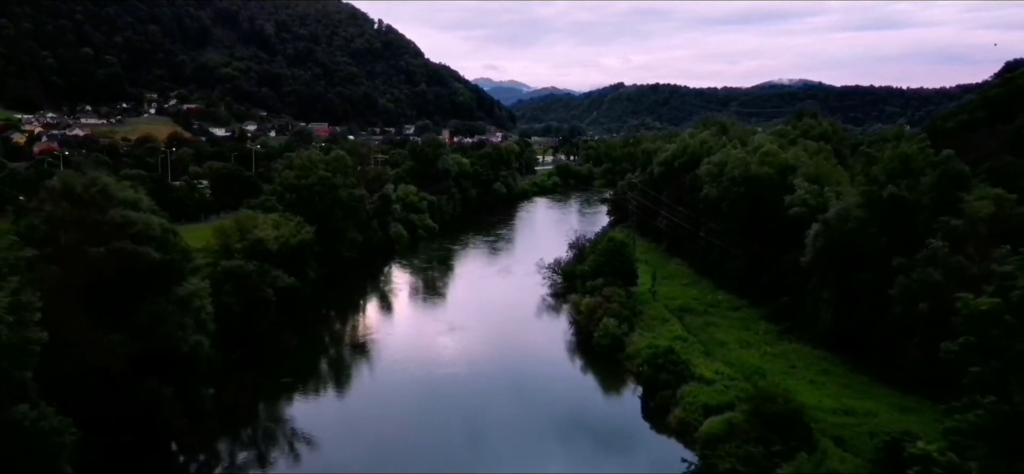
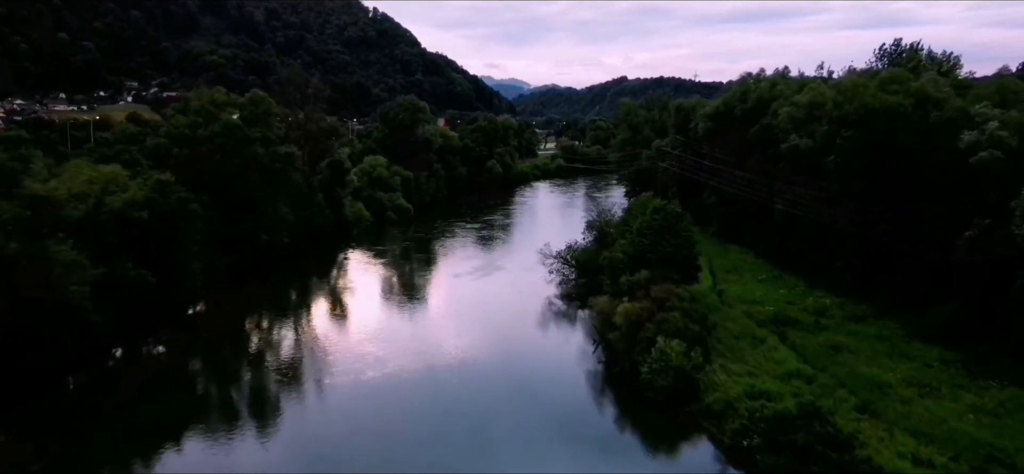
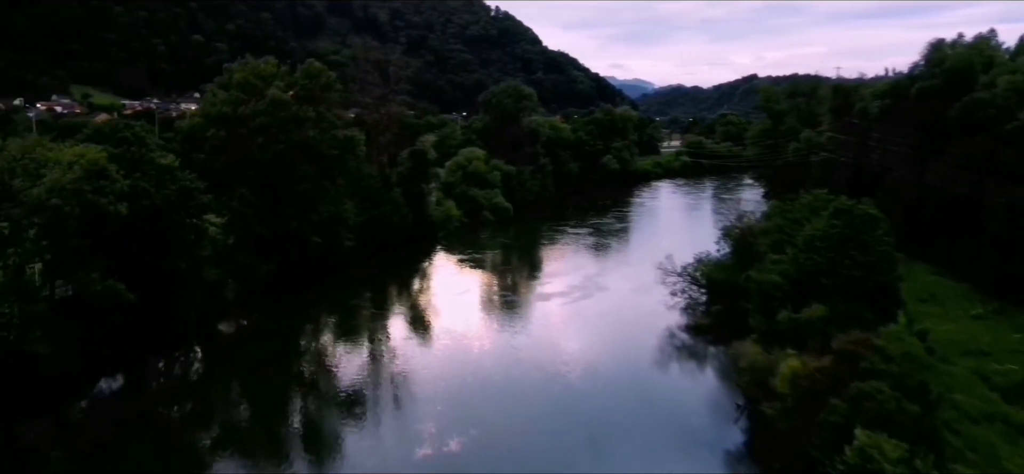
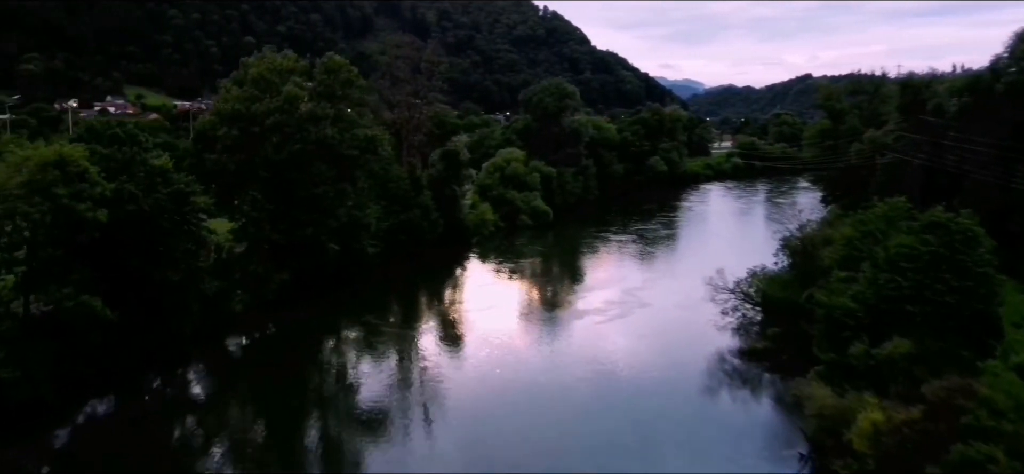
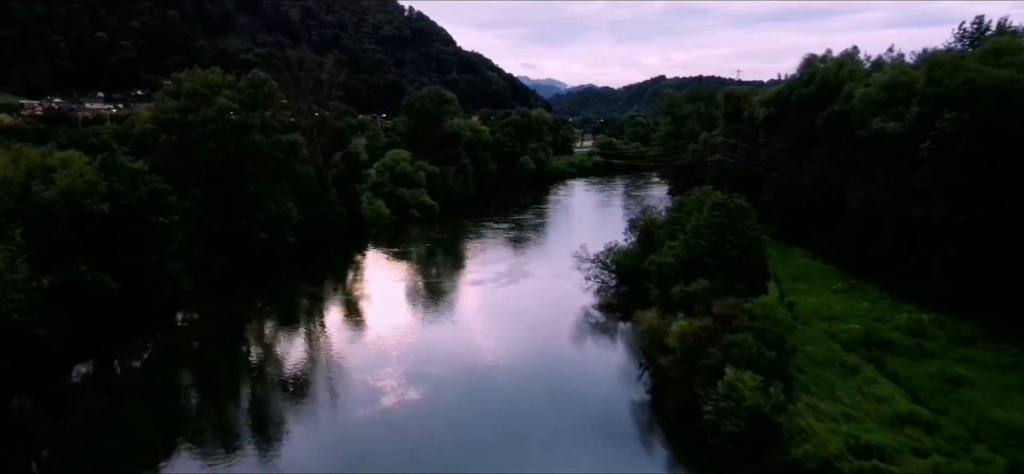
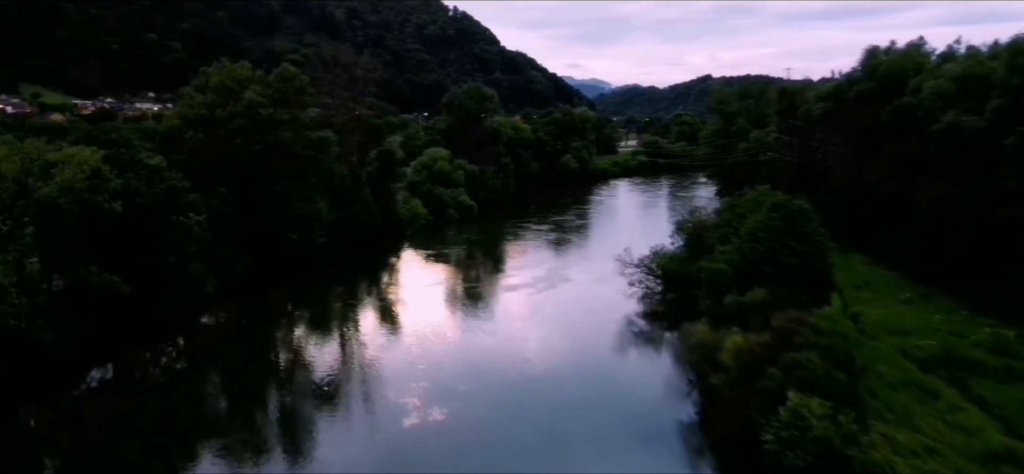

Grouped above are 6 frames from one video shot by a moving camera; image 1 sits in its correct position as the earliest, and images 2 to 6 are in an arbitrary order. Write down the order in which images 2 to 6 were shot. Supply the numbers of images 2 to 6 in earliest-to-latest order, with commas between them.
2, 5, 6, 3, 4
